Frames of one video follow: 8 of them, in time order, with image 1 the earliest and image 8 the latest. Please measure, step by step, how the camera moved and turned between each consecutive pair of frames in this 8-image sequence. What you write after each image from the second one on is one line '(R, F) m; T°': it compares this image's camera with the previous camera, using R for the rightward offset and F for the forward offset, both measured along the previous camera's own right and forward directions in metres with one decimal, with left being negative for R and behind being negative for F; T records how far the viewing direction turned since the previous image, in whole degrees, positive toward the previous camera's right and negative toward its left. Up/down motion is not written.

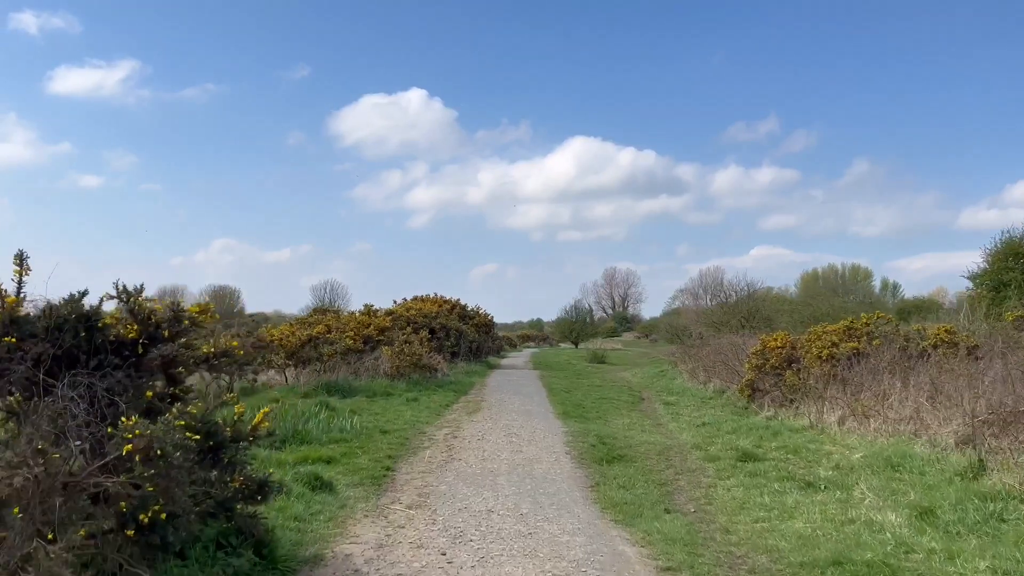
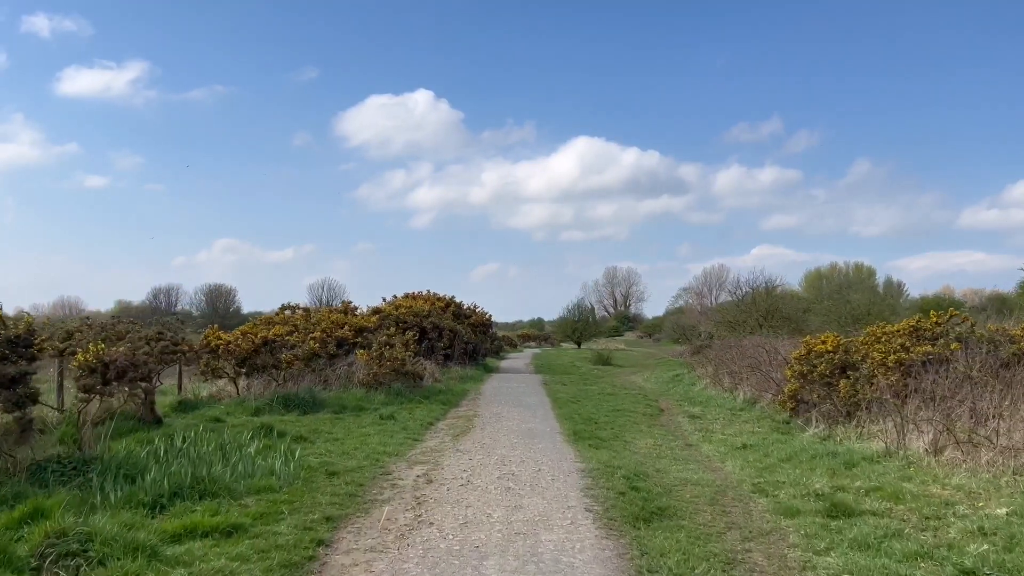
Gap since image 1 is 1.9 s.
(0.0, +2.8) m; 0°
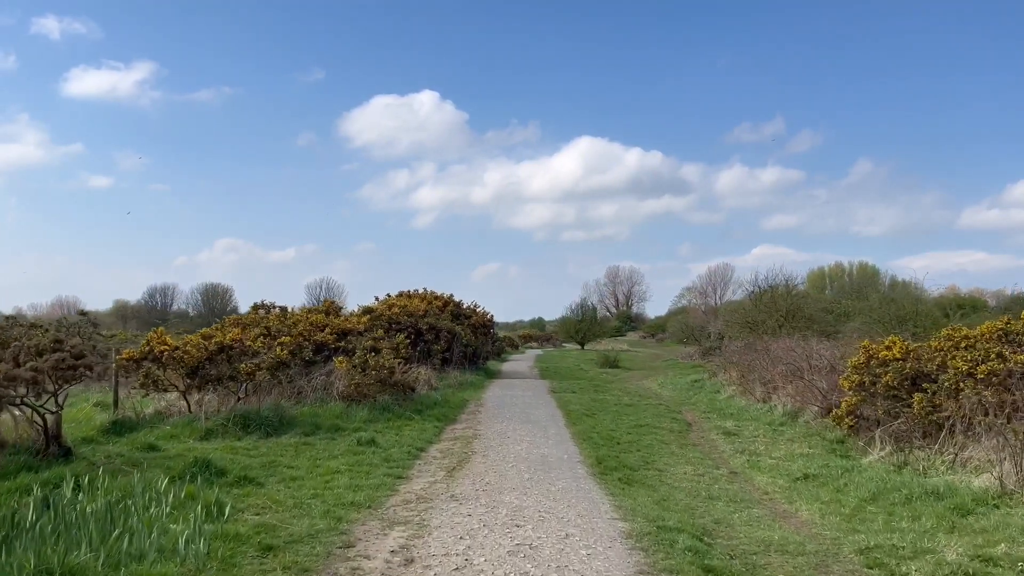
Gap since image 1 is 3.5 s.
(-0.1, +2.3) m; 0°
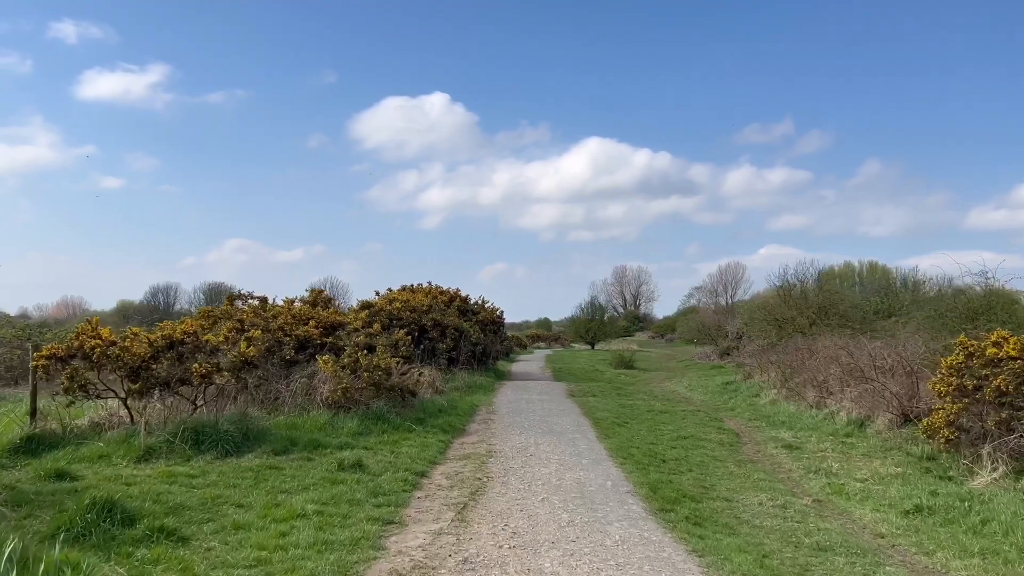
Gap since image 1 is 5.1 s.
(-0.3, +2.3) m; 0°
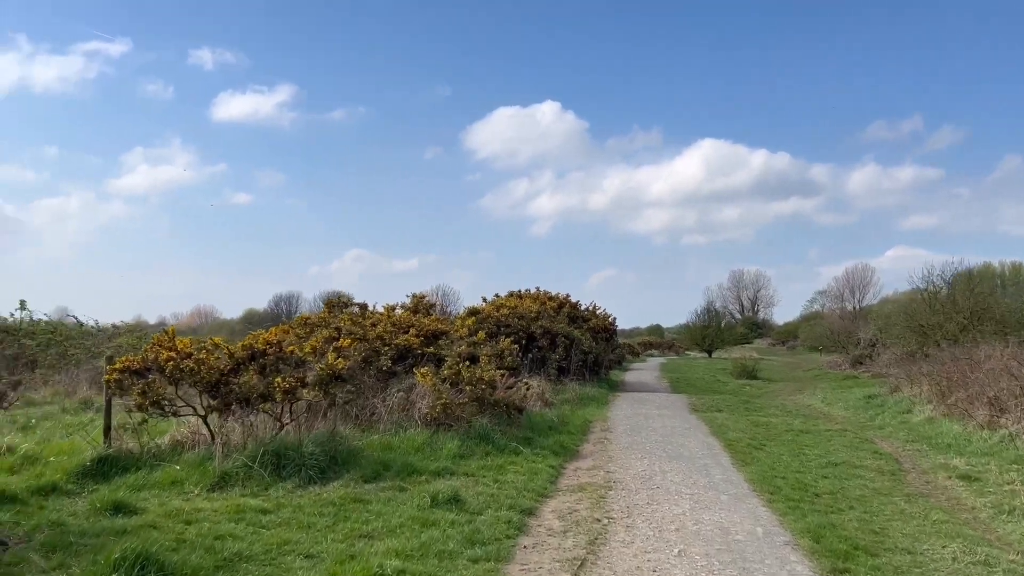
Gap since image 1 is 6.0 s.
(-0.1, +1.3) m; -9°
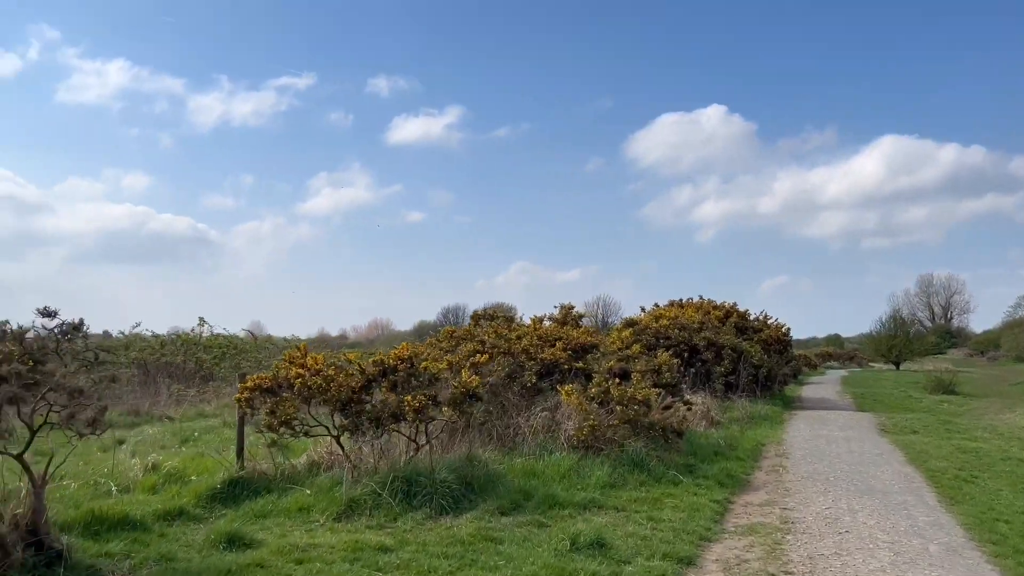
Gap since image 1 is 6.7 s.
(+0.1, +0.9) m; -14°
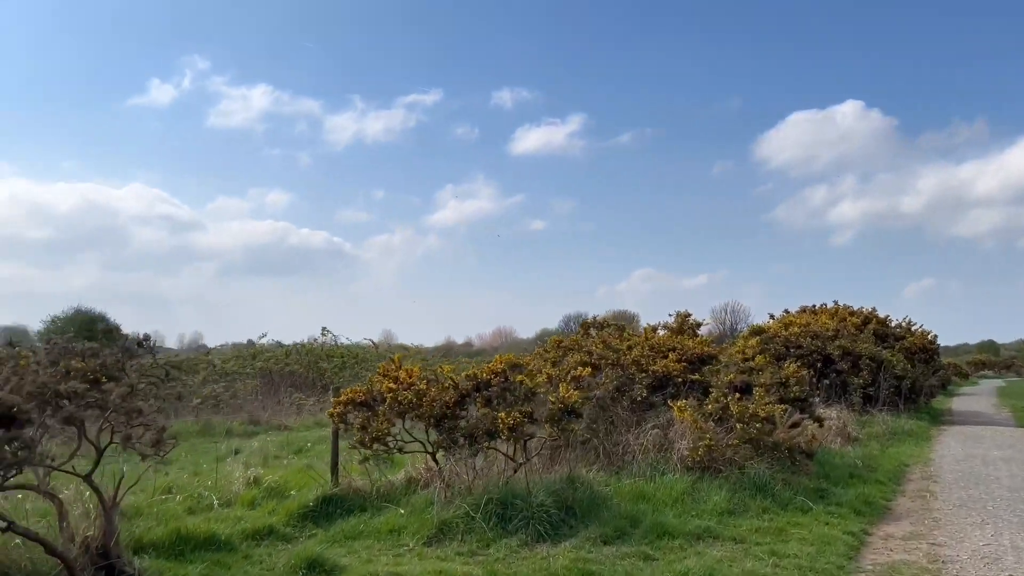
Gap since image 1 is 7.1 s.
(+0.2, +0.5) m; -11°
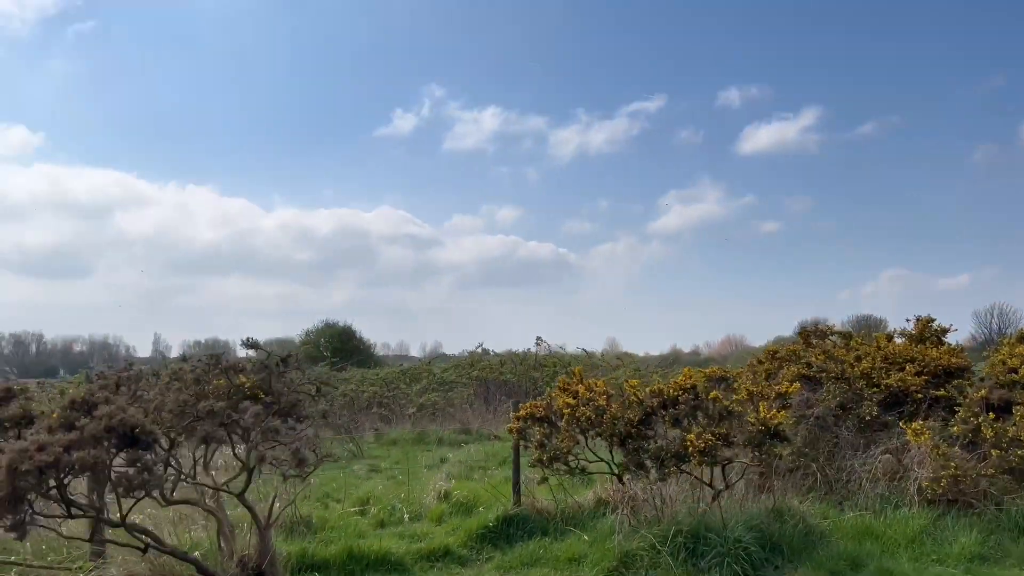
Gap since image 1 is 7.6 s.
(+0.4, +0.5) m; -20°
